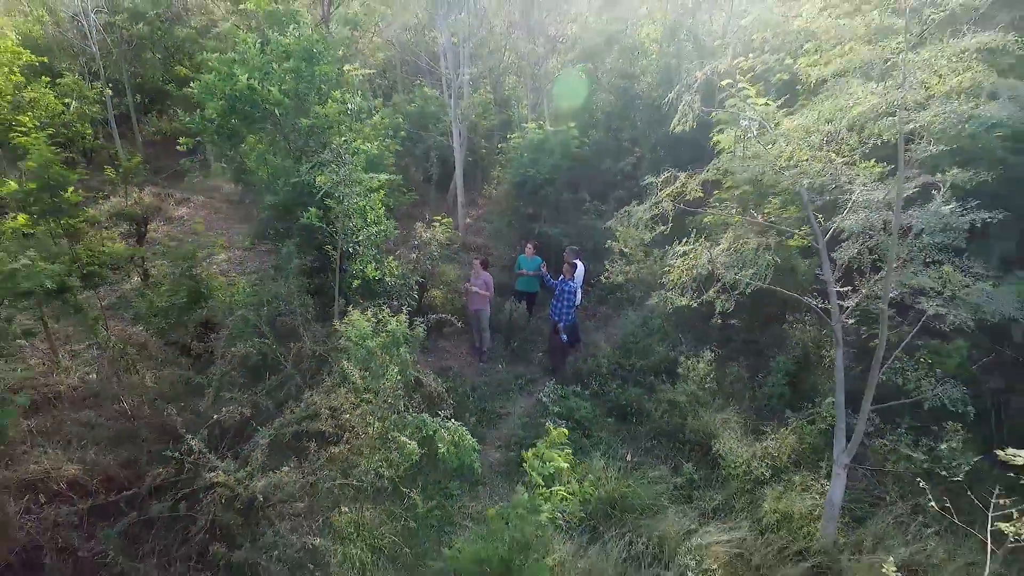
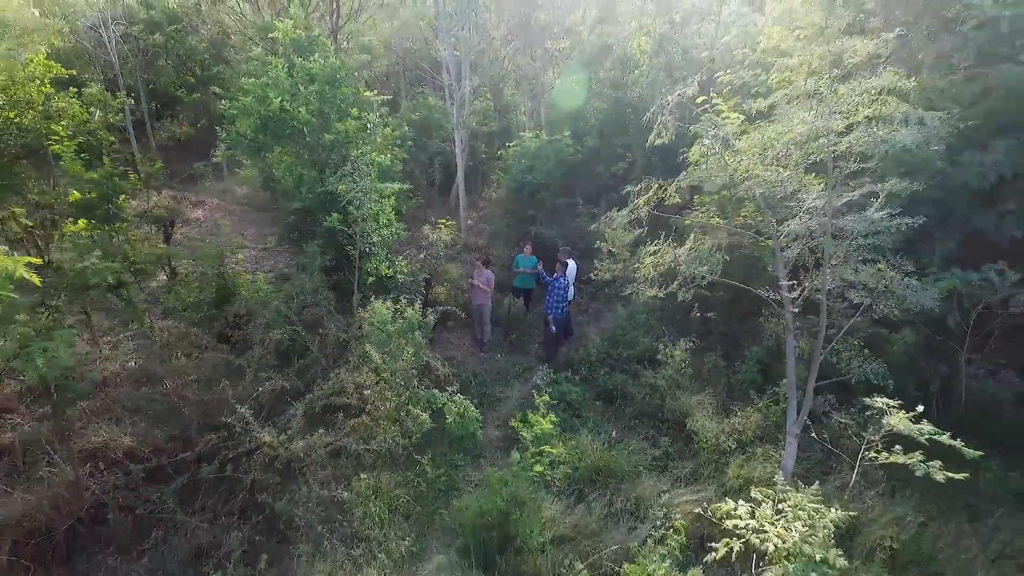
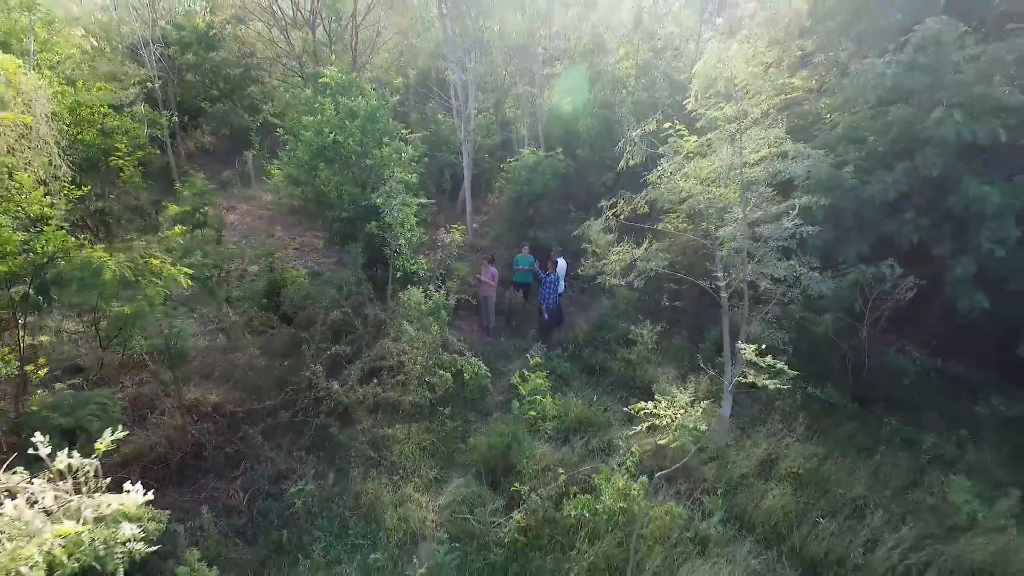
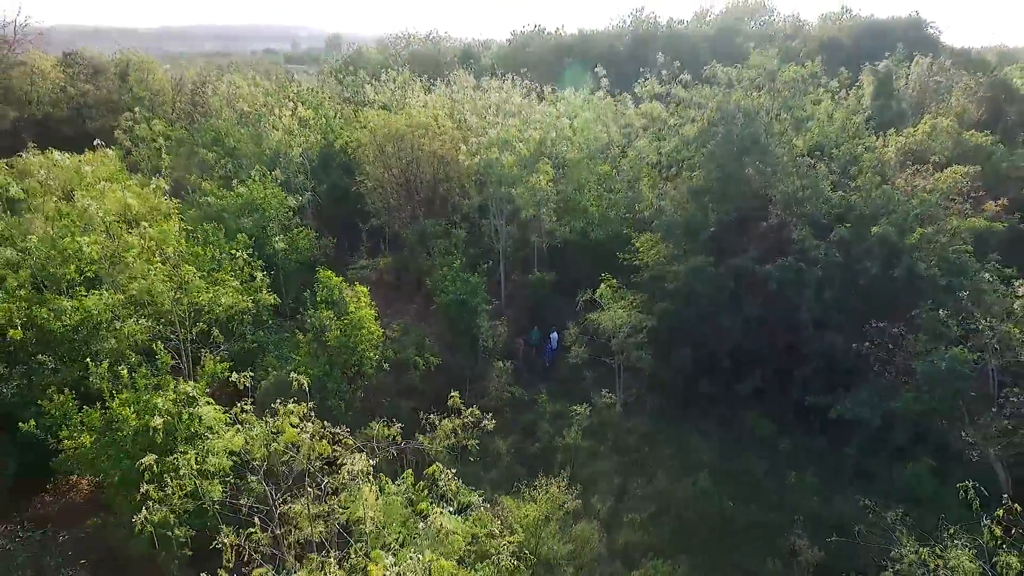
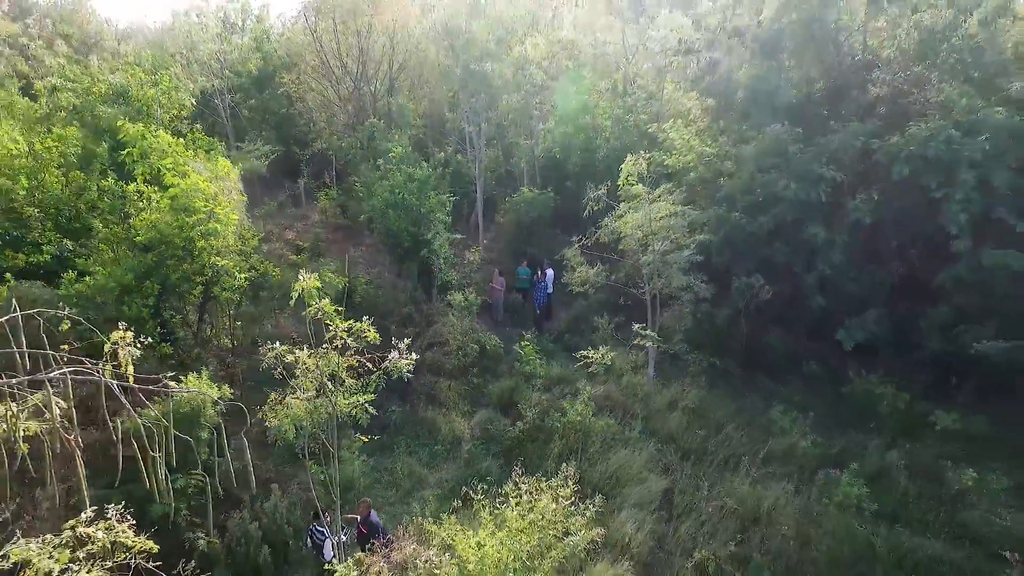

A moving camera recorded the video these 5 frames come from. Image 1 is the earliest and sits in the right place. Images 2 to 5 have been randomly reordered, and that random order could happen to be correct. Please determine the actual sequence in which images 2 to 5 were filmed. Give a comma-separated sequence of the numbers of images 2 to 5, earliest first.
2, 3, 5, 4
